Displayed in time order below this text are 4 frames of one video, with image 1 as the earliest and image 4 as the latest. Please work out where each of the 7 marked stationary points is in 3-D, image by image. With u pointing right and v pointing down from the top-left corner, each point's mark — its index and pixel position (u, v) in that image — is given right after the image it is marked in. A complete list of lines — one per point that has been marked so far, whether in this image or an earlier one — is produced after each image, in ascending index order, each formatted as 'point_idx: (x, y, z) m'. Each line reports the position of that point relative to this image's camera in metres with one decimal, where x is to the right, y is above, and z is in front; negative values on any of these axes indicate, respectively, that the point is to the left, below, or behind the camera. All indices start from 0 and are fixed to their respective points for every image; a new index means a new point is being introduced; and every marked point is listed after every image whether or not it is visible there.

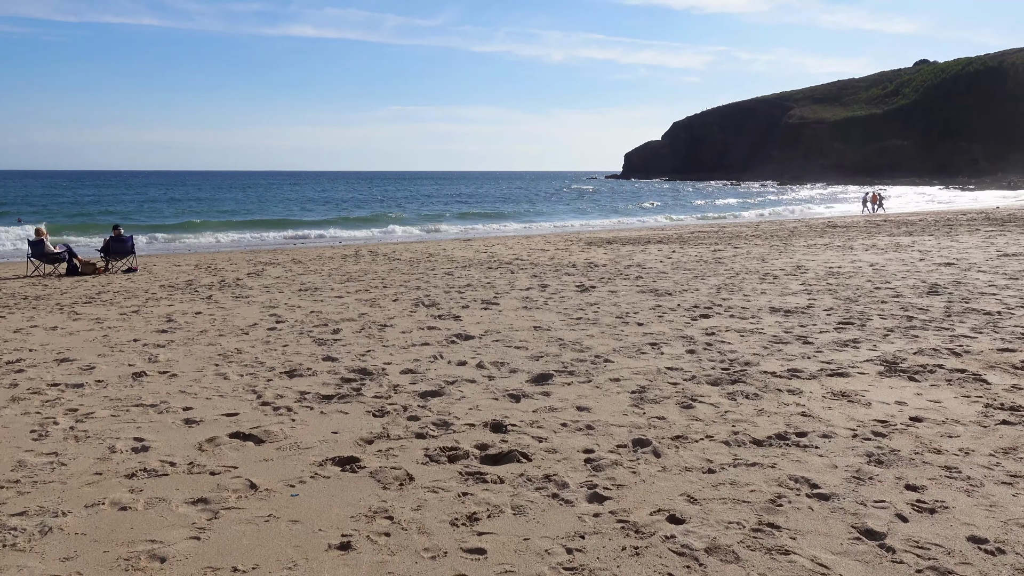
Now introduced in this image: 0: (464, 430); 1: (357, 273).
0: (-0.2, -0.7, +3.7) m
1: (-2.5, +0.2, +12.7) m
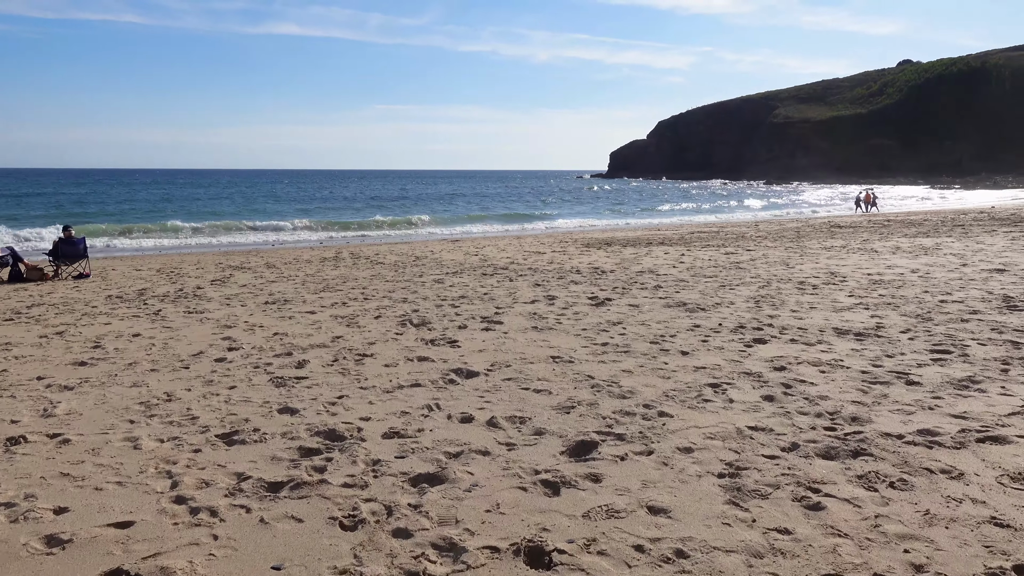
0: (-0.1, -0.8, +2.3) m
1: (-2.5, +0.1, +11.3) m
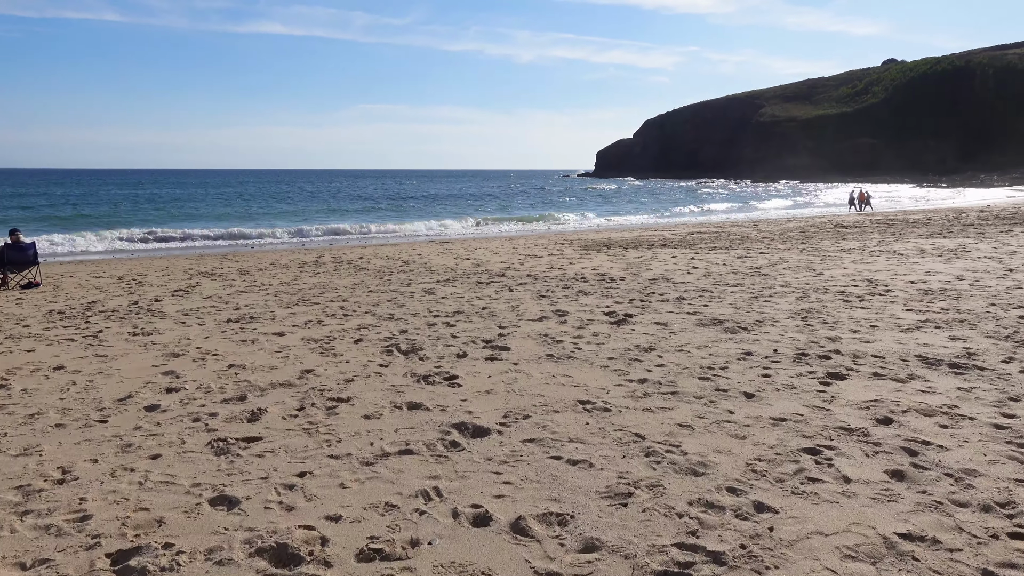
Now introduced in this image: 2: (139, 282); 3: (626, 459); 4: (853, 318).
0: (+0.1, -0.9, +1.1) m
1: (-2.5, 0.0, +10.0) m
2: (-5.8, +0.1, +12.4) m
3: (+0.5, -0.7, +3.2) m
4: (+2.9, -0.3, +6.8) m
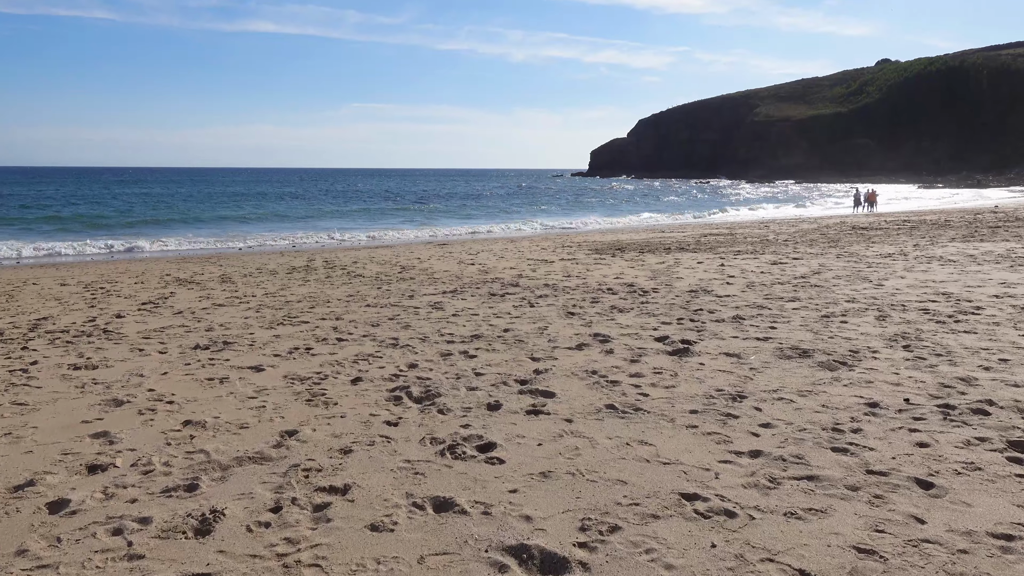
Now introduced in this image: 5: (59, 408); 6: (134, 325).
0: (+0.3, -1.1, -0.2) m
1: (-2.3, -0.2, +8.7) m
2: (-5.6, 0.0, +11.0) m
3: (+0.7, -0.8, +1.9) m
4: (+3.2, -0.4, +5.5) m
5: (-2.4, -0.6, +4.3) m
6: (-3.6, -0.3, +7.5) m
